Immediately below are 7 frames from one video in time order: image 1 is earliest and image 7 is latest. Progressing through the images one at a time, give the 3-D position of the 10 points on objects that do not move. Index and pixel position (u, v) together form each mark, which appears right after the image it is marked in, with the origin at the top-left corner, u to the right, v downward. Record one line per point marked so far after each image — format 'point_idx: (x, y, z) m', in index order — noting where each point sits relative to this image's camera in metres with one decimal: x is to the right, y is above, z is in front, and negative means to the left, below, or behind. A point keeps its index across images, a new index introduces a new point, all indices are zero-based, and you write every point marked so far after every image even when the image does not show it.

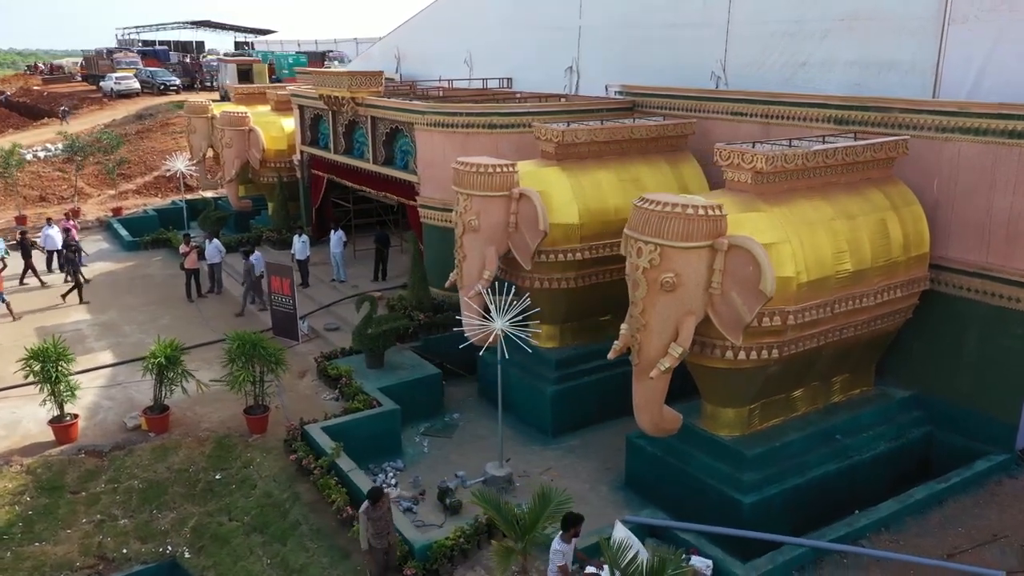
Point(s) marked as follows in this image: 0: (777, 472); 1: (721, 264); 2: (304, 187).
0: (+2.5, -1.8, +7.8) m
1: (+1.8, +0.2, +7.0) m
2: (-4.2, +2.1, +16.8) m
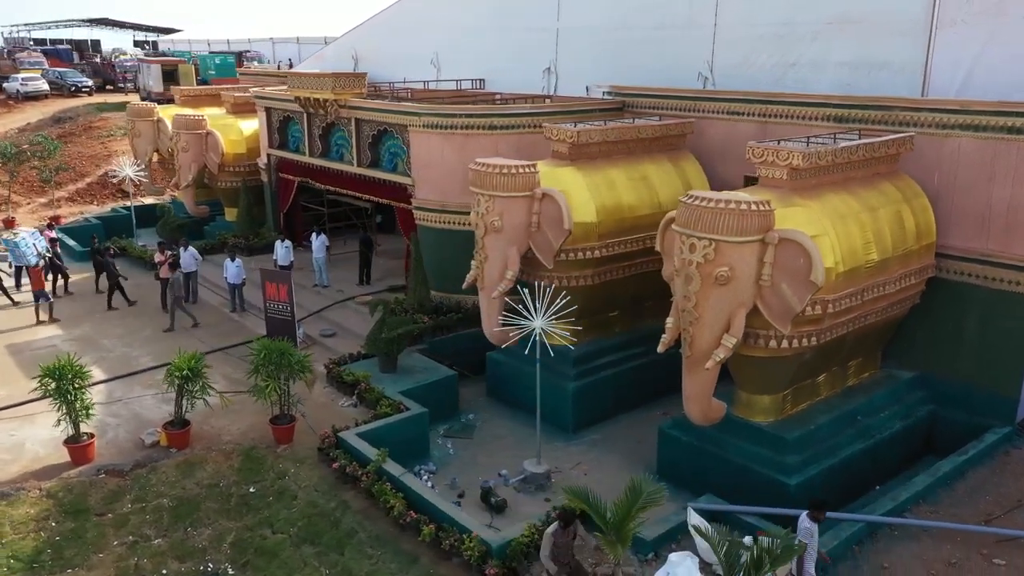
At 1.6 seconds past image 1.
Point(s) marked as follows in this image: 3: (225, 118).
0: (+3.0, -1.7, +8.2) m
1: (+2.3, +0.3, +7.3) m
2: (-4.8, +1.9, +16.4) m
3: (-6.2, +3.7, +17.8) m
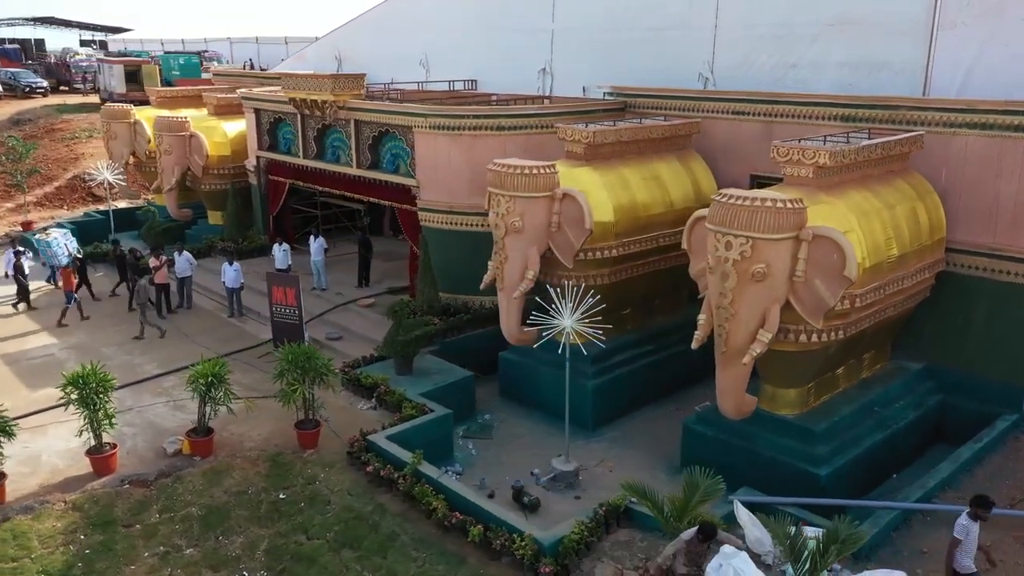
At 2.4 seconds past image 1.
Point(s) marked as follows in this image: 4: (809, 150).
0: (+3.4, -1.6, +8.4) m
1: (+2.7, +0.3, +7.5) m
2: (-4.9, +1.8, +16.2) m
3: (-6.5, +3.6, +17.5) m
4: (+2.9, +1.4, +8.1) m
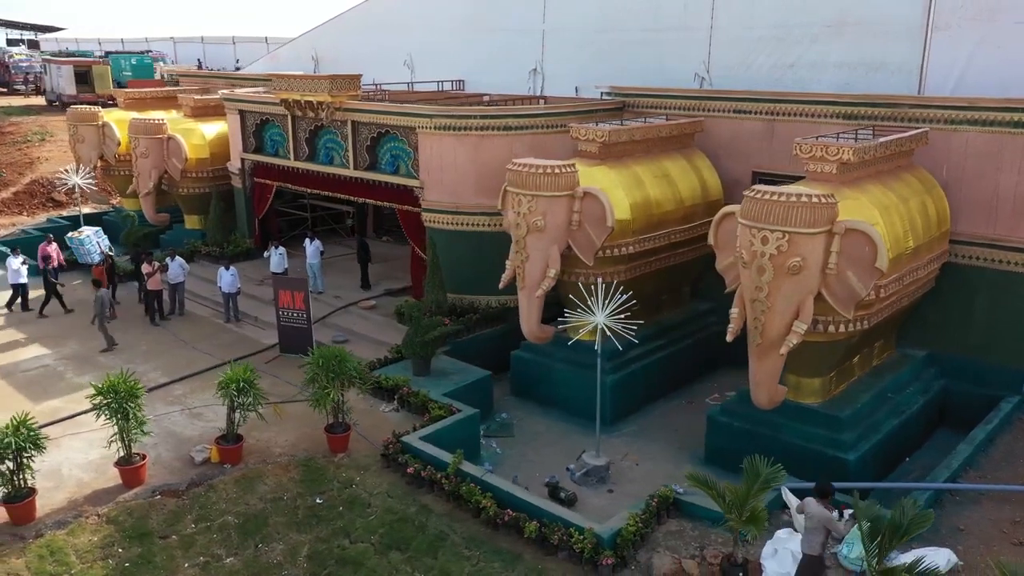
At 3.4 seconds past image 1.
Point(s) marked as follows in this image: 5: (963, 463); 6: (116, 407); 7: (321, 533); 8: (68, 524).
0: (+3.8, -1.5, +8.8) m
1: (+3.1, +0.4, +7.8) m
2: (-5.1, +1.8, +15.9) m
3: (-6.8, +3.5, +17.1) m
4: (+3.3, +1.4, +8.4) m
5: (+4.6, -1.8, +8.3) m
6: (-3.8, -1.2, +7.9) m
7: (-1.8, -2.4, +7.9) m
8: (-4.2, -2.2, +7.7) m
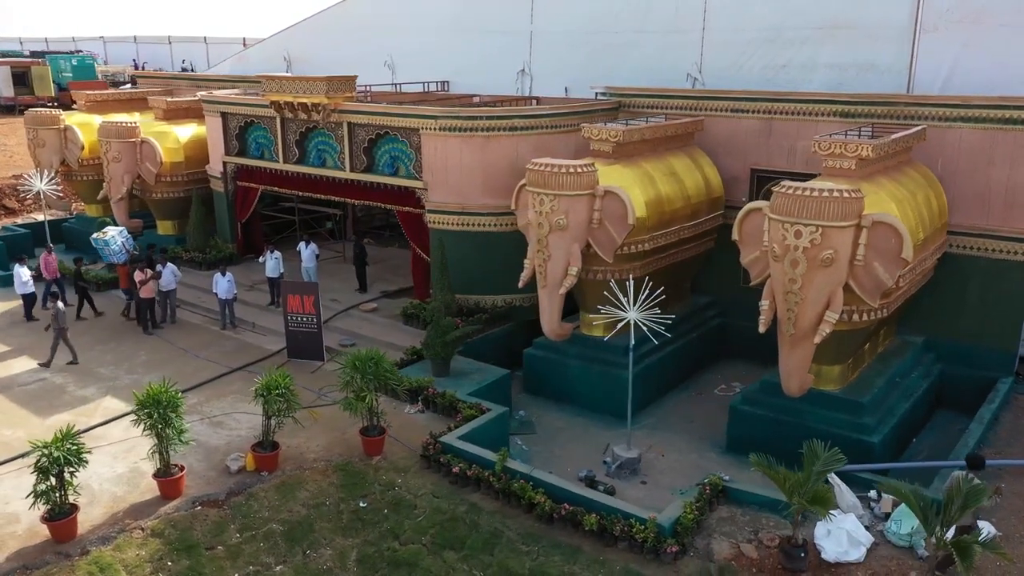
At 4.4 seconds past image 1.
0: (+4.1, -1.4, +9.2) m
1: (+3.5, +0.5, +8.1) m
2: (-5.4, +1.6, +15.6) m
3: (-7.2, +3.3, +16.7) m
4: (+3.6, +1.5, +8.8) m
5: (+5.0, -1.6, +8.8) m
6: (-3.4, -1.2, +7.7) m
7: (-1.4, -2.4, +7.9) m
8: (-3.7, -2.3, +7.5) m
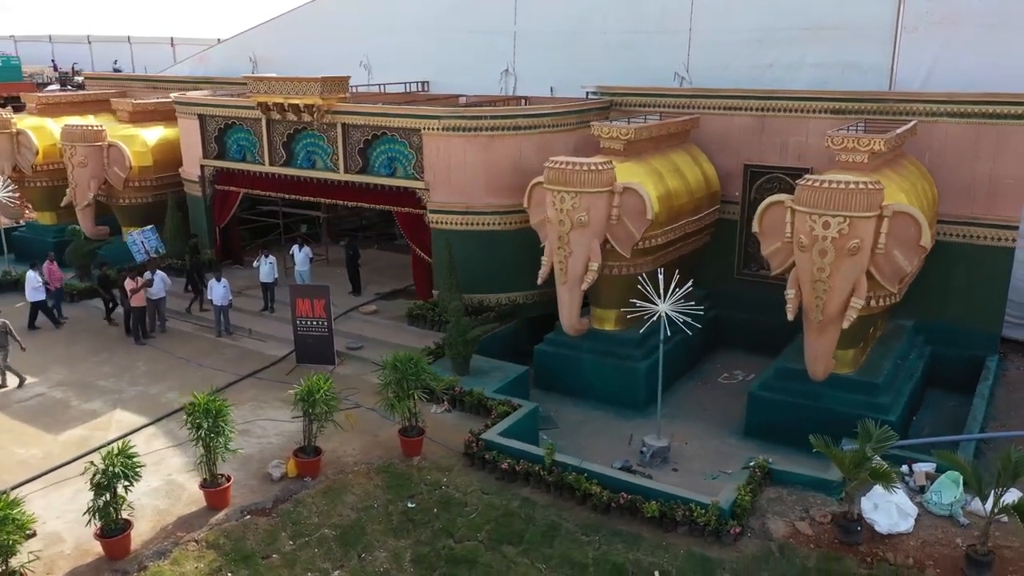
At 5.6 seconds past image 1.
0: (+4.5, -1.3, +9.7) m
1: (+3.9, +0.6, +8.6) m
2: (-5.7, +1.5, +15.2) m
3: (-7.6, +3.1, +16.1) m
4: (+3.9, +1.7, +9.2) m
5: (+5.4, -1.5, +9.4) m
6: (-2.8, -1.3, +7.6) m
7: (-0.8, -2.4, +7.9) m
8: (-3.1, -2.4, +7.3) m
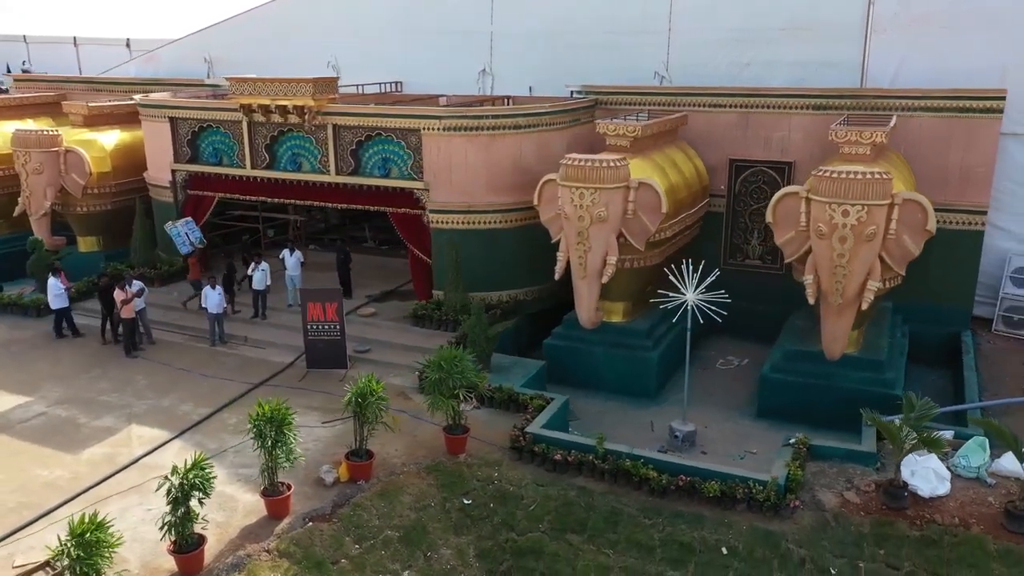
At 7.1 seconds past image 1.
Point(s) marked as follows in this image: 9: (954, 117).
0: (+4.8, -1.0, +10.4) m
1: (+4.3, +0.8, +9.2) m
2: (-6.0, +1.4, +14.6) m
3: (-8.1, +2.9, +15.3) m
4: (+4.2, +1.9, +9.9) m
5: (+5.8, -1.2, +10.2) m
6: (-2.2, -1.3, +7.4) m
7: (-0.2, -2.4, +8.0) m
8: (-2.4, -2.4, +7.1) m
9: (+6.2, +2.4, +11.5) m
